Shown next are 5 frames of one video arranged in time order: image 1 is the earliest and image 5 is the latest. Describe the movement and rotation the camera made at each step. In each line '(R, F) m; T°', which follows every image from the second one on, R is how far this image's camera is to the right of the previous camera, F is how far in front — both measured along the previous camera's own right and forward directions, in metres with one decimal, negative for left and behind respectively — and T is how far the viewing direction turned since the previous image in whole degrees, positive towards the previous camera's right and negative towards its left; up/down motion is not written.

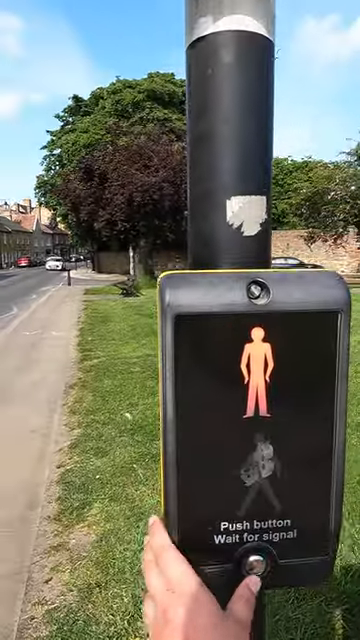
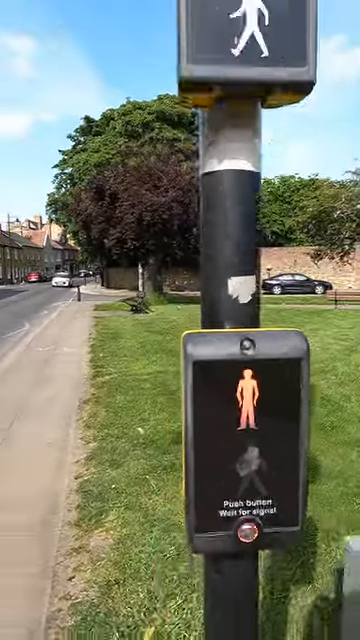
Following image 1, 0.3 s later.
(0.0, -0.3) m; -1°
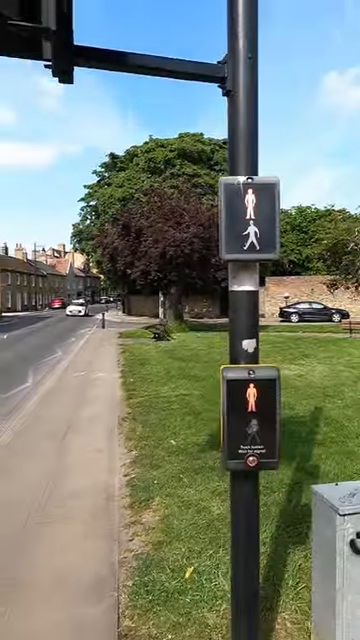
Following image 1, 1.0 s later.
(-0.1, -1.2) m; -2°
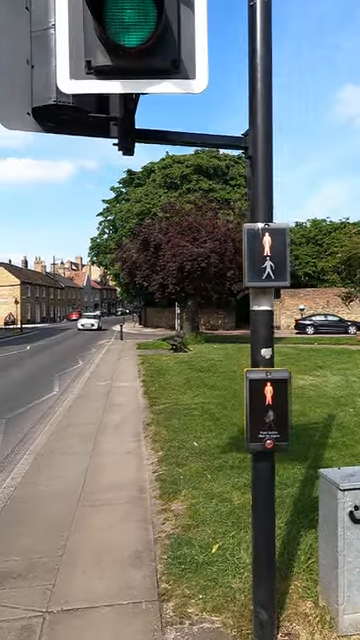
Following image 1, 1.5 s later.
(-0.1, -0.6) m; -2°
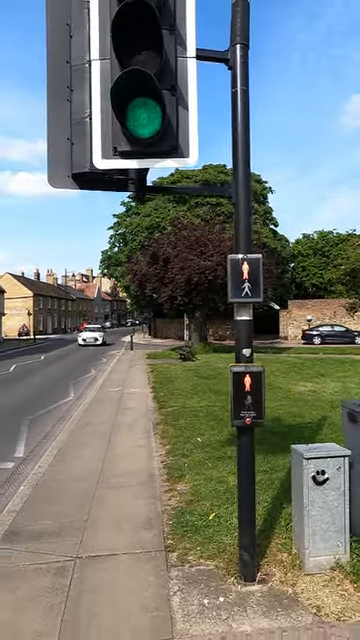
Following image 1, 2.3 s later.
(+0.1, -0.9) m; -1°
